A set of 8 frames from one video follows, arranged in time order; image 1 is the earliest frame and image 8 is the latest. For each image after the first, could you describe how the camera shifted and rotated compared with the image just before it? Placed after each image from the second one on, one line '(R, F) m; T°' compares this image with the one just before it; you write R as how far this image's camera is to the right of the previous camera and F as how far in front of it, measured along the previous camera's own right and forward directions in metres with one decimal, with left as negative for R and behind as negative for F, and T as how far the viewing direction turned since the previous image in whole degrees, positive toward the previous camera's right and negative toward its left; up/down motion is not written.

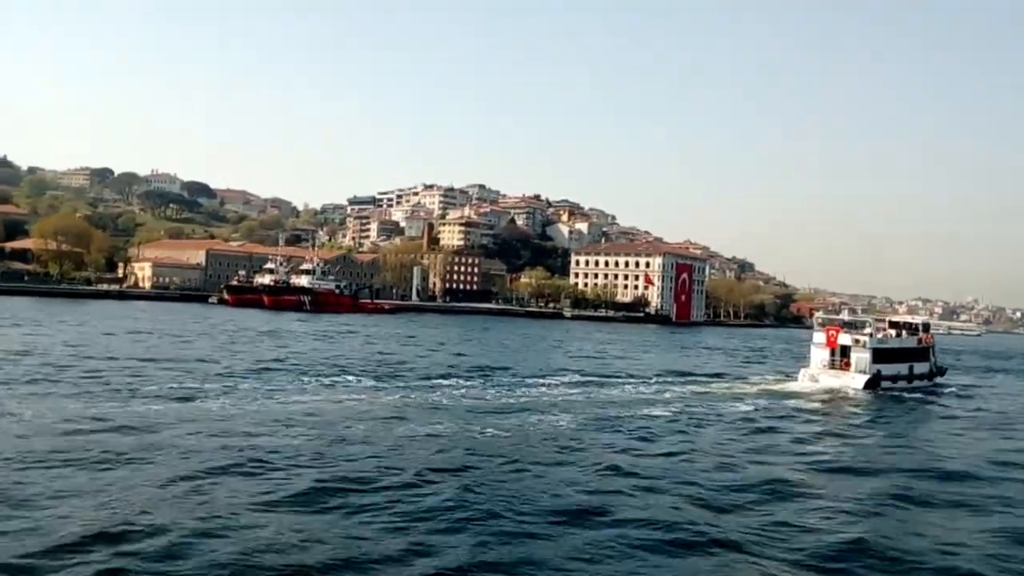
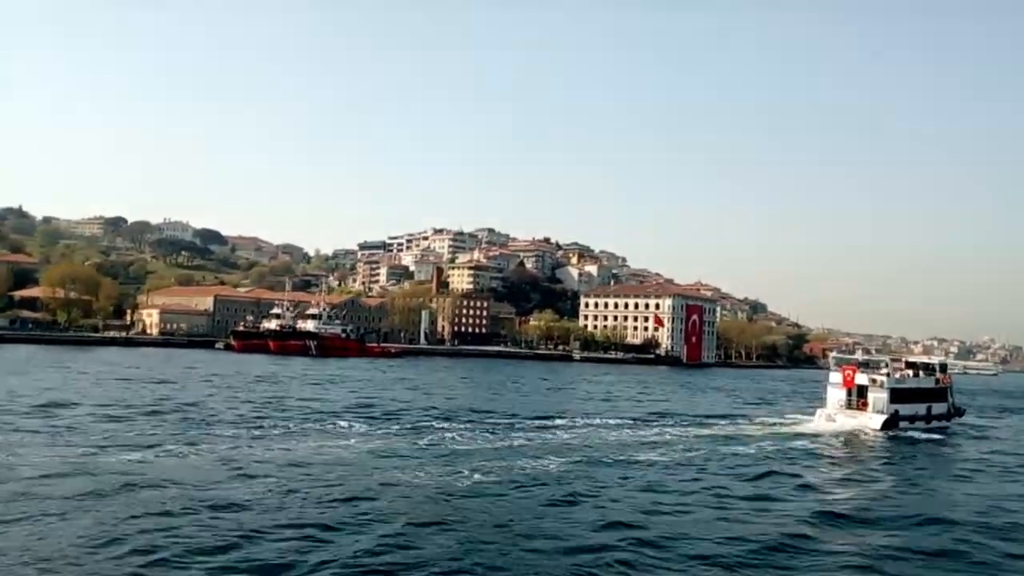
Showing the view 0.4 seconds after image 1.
(+0.5, +0.4) m; -1°
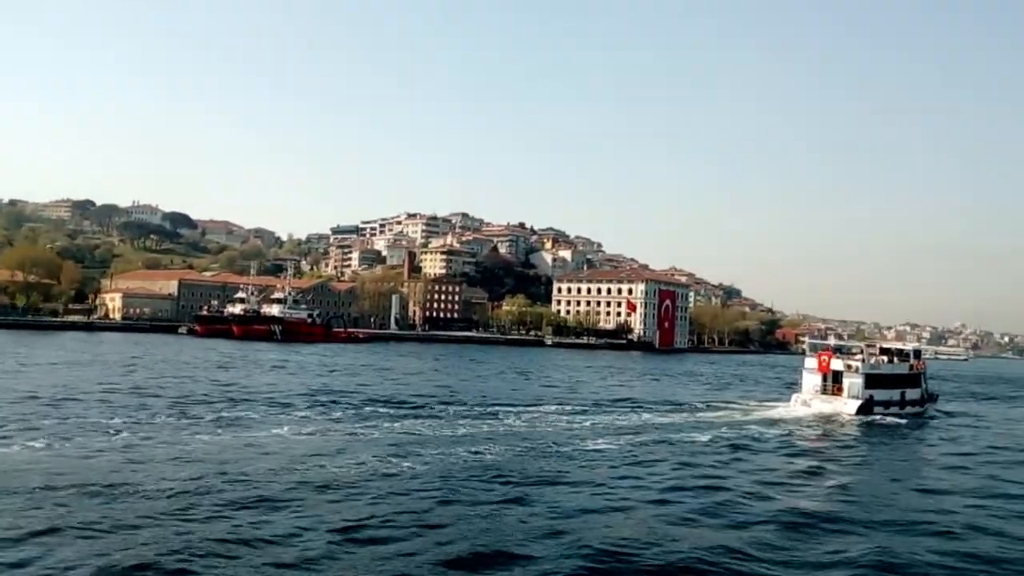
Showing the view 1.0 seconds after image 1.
(+0.7, +0.8) m; +1°
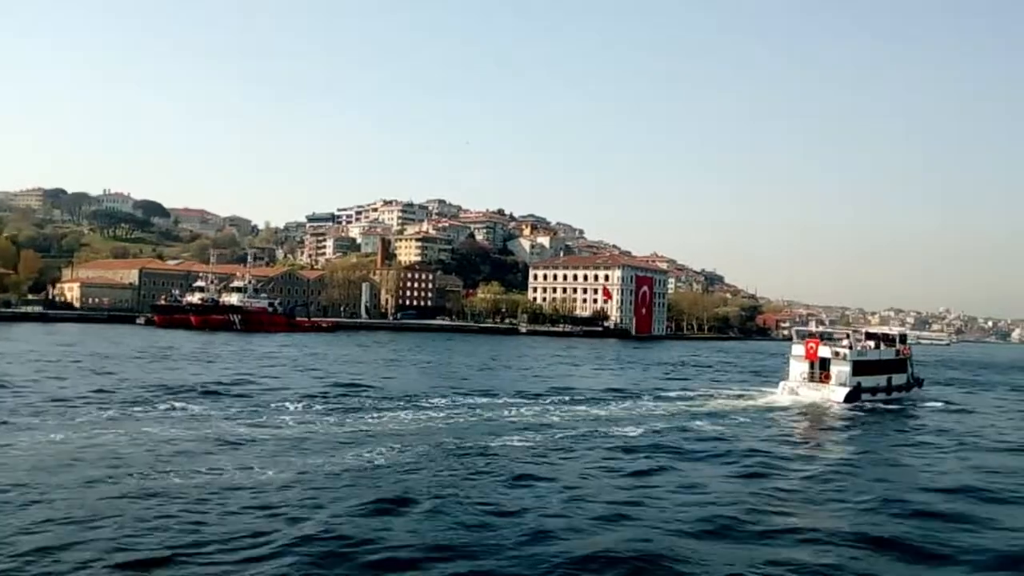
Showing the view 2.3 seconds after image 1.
(+1.5, +1.7) m; +1°
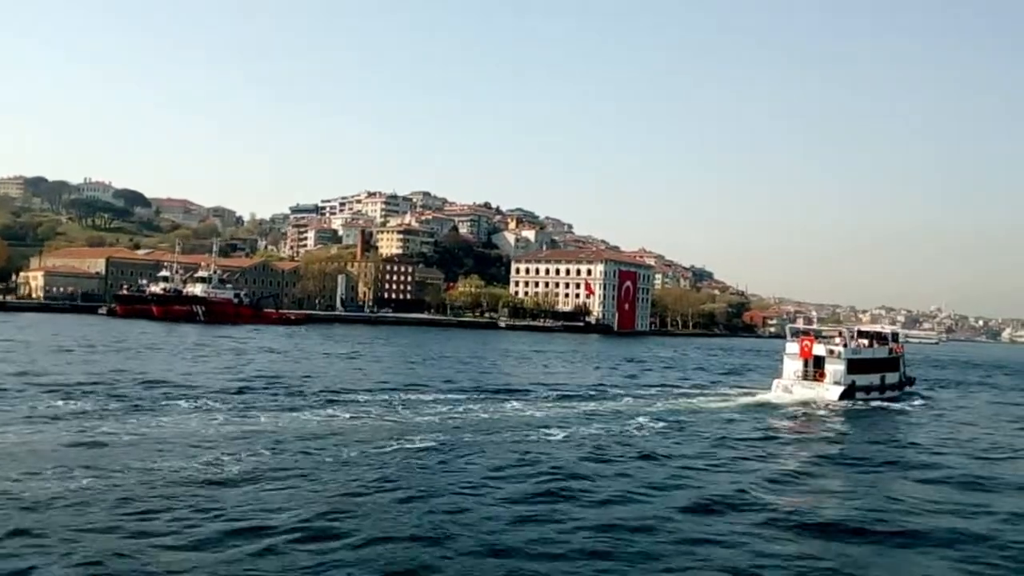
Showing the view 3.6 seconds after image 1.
(+1.5, +1.7) m; 0°
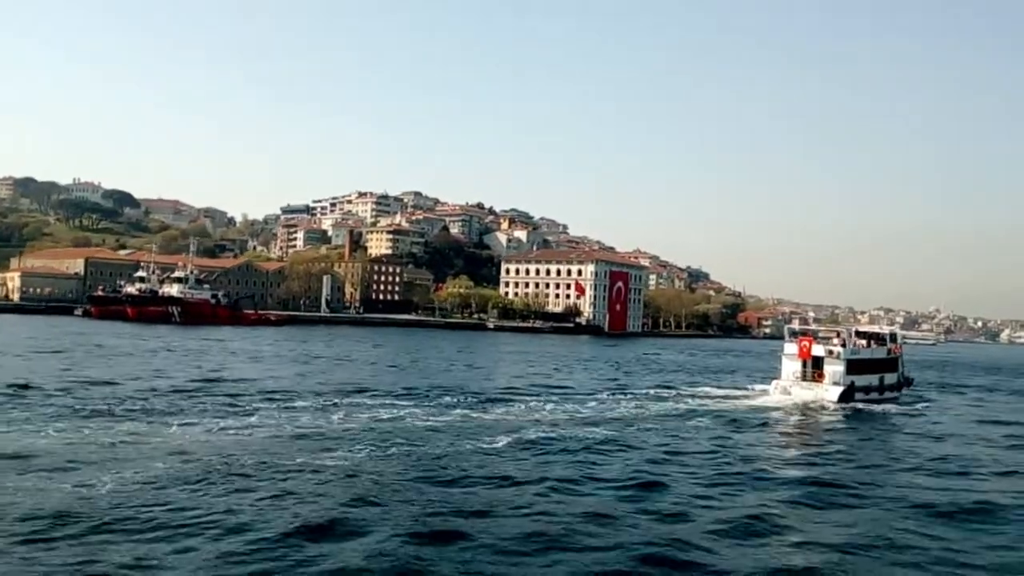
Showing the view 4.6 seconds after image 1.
(+1.1, +1.4) m; 0°
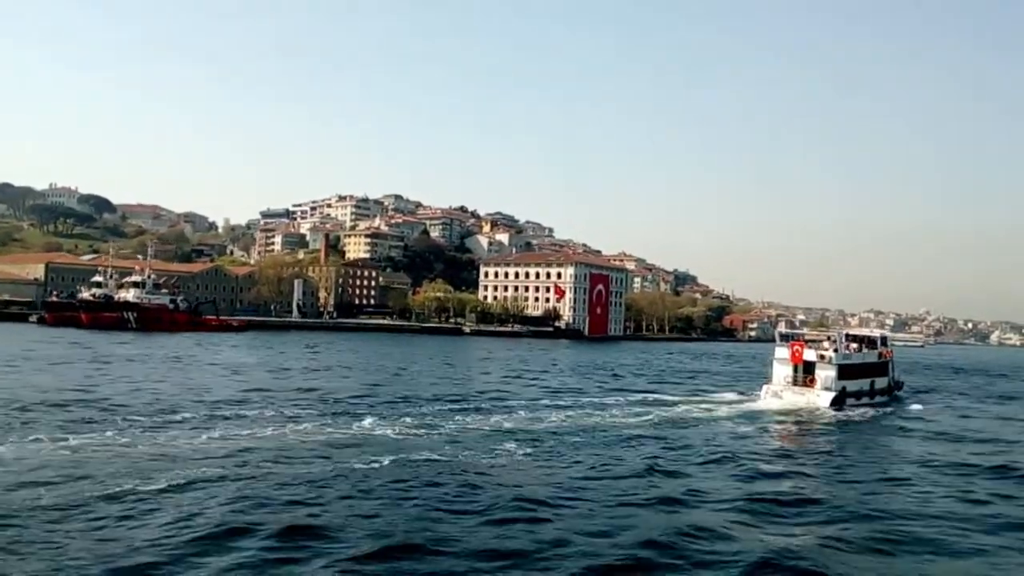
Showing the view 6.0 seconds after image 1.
(+1.6, +1.9) m; 0°
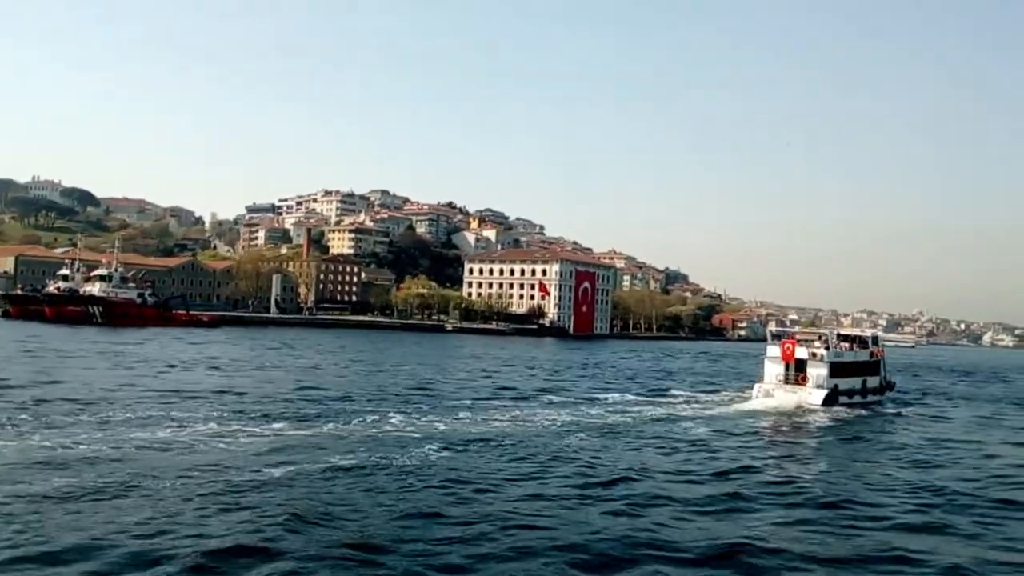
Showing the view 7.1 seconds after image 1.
(+1.2, +1.4) m; 0°
